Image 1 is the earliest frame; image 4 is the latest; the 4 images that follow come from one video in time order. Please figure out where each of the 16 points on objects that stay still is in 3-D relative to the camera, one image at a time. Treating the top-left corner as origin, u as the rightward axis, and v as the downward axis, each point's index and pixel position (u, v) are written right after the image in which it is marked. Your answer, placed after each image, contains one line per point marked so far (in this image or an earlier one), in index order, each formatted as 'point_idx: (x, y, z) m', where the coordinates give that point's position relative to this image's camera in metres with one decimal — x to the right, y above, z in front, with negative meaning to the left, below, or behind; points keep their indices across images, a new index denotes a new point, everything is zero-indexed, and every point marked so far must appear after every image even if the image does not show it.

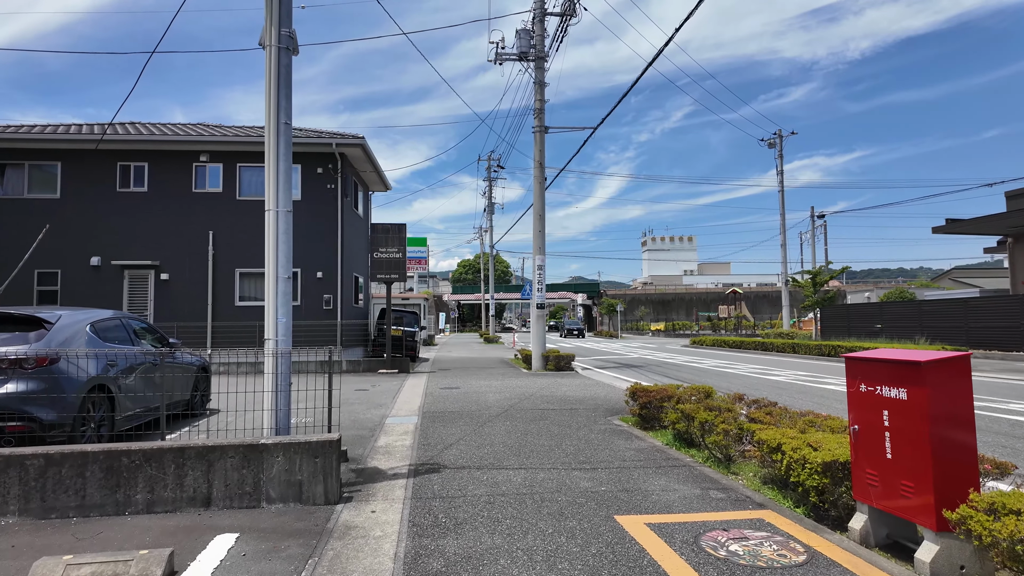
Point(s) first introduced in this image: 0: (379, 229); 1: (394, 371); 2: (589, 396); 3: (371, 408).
0: (-3.9, +1.7, +16.9) m
1: (-3.4, -2.4, +16.9) m
2: (+1.4, -2.0, +11.1) m
3: (-2.4, -2.0, +10.0) m
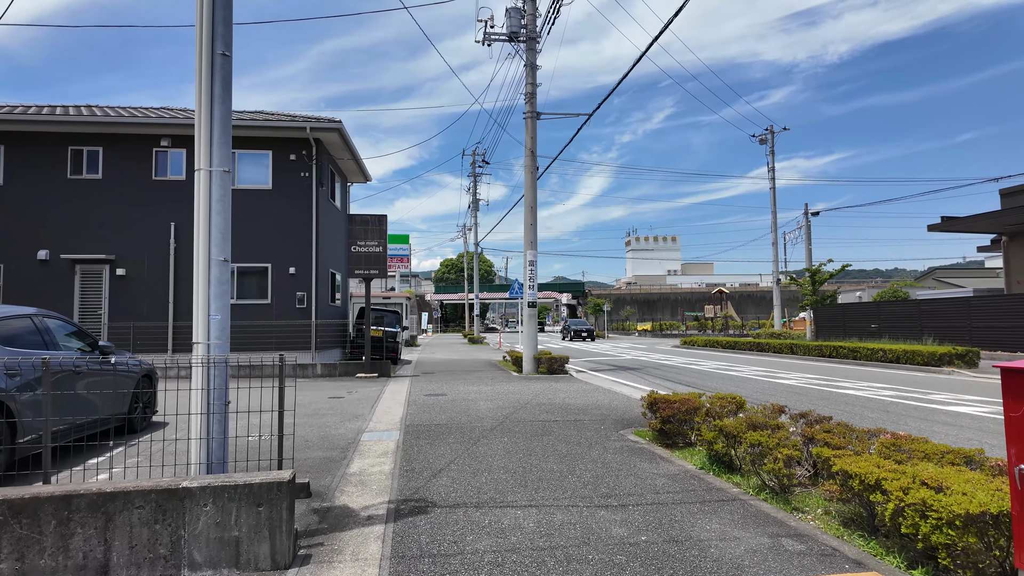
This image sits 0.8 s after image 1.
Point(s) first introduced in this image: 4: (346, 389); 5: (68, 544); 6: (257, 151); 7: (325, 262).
0: (-4.1, +1.8, +15.6) m
1: (-3.7, -2.3, +15.6) m
2: (+1.3, -1.9, +9.9) m
3: (-2.4, -2.0, +8.7) m
4: (-3.6, -2.2, +13.0) m
5: (-2.4, -1.4, +3.2) m
6: (-7.2, +3.9, +16.7) m
7: (-5.5, +0.8, +17.4) m
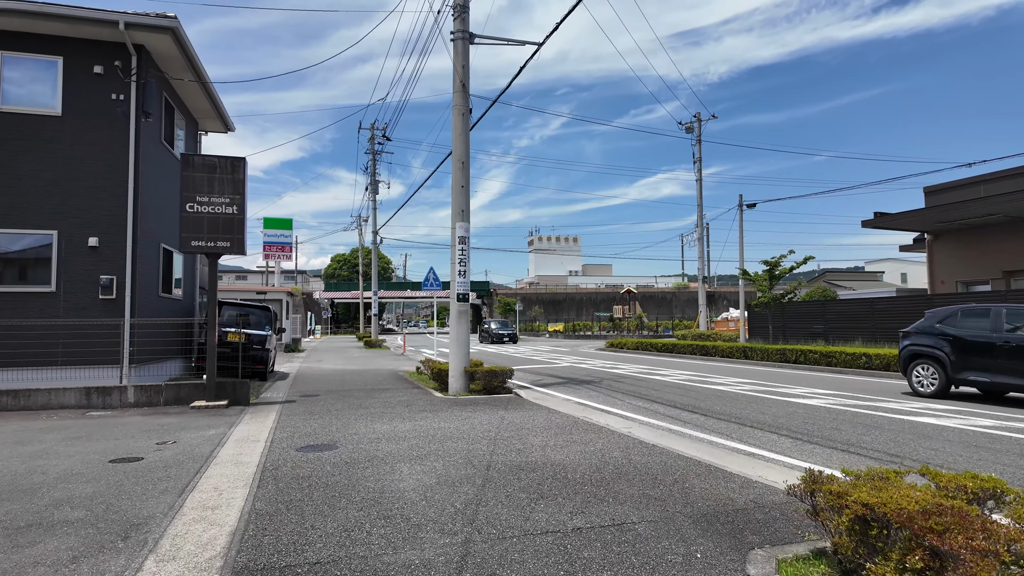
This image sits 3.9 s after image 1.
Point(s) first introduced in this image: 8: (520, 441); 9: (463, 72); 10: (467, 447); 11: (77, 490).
0: (-5.4, +2.1, +10.2) m
1: (-5.0, -2.0, +10.2) m
2: (+0.9, -1.7, +5.5) m
3: (-2.6, -1.6, +3.7) m
4: (-4.5, -1.9, +7.7) m
5: (-1.6, -1.1, -1.7) m
6: (-8.6, +4.2, +10.7) m
7: (-7.1, +1.1, +11.7) m
8: (+0.1, -1.8, +7.0) m
9: (-1.0, +4.5, +12.3) m
10: (-0.5, -1.8, +6.7) m
11: (-3.8, -1.7, +5.2) m
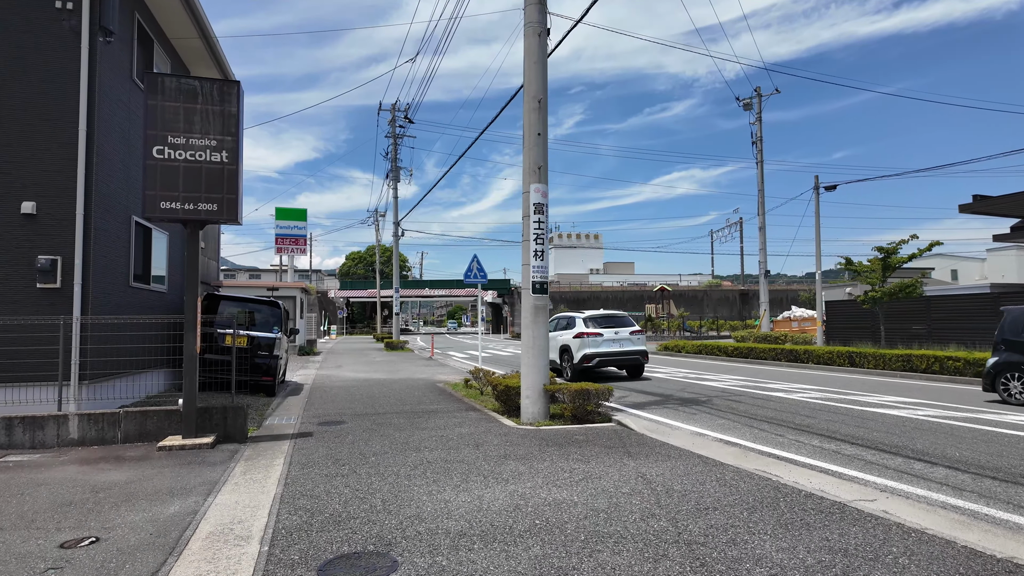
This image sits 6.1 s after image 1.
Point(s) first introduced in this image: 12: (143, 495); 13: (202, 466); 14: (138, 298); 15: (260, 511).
0: (-4.0, +2.3, +7.0) m
1: (-3.6, -1.8, +7.0) m
2: (+2.2, -1.5, +2.2) m
3: (-1.4, -1.5, +0.4) m
4: (-3.2, -1.7, +4.5) m
5: (-0.5, -0.9, -5.0) m
6: (-7.2, +4.4, +7.6) m
7: (-5.7, +1.3, +8.5) m
8: (+1.4, -1.6, +3.6) m
9: (+0.4, +4.7, +9.0) m
10: (+0.8, -1.6, +3.4) m
11: (-2.5, -1.5, +1.9) m
12: (-3.1, -1.8, +5.0) m
13: (-3.2, -1.8, +6.0) m
14: (-6.0, -0.2, +9.4) m
15: (-1.9, -1.7, +4.6) m
